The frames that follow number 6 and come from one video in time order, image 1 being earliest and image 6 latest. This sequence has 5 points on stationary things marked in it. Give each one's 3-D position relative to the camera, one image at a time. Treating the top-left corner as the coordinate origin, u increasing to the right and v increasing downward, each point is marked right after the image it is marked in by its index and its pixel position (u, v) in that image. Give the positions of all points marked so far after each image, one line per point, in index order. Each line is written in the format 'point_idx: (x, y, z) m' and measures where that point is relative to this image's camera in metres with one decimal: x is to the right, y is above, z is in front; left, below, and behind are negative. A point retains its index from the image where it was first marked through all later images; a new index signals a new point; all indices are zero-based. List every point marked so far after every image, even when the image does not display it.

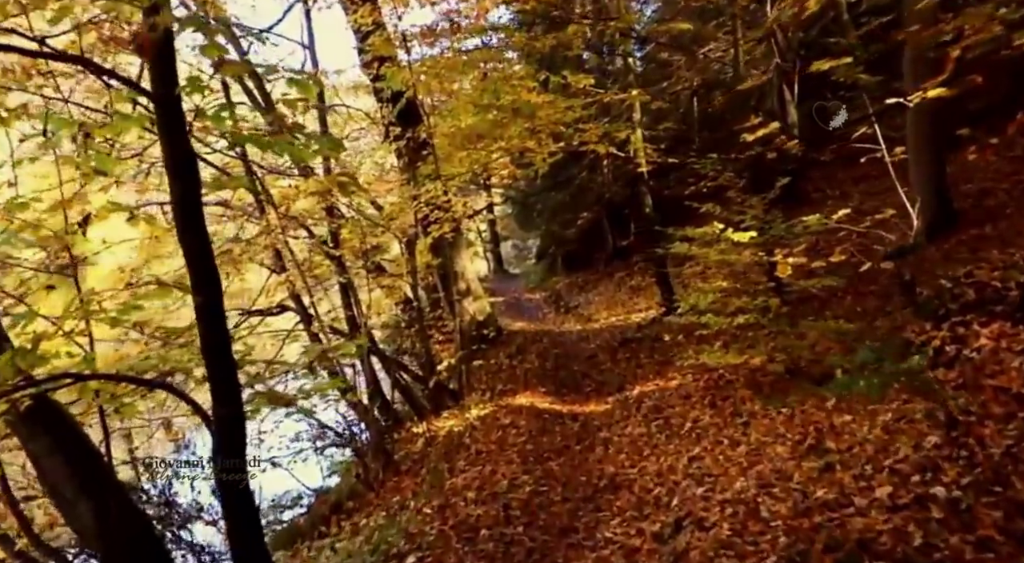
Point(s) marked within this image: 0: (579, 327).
0: (+1.5, -1.0, +18.8) m
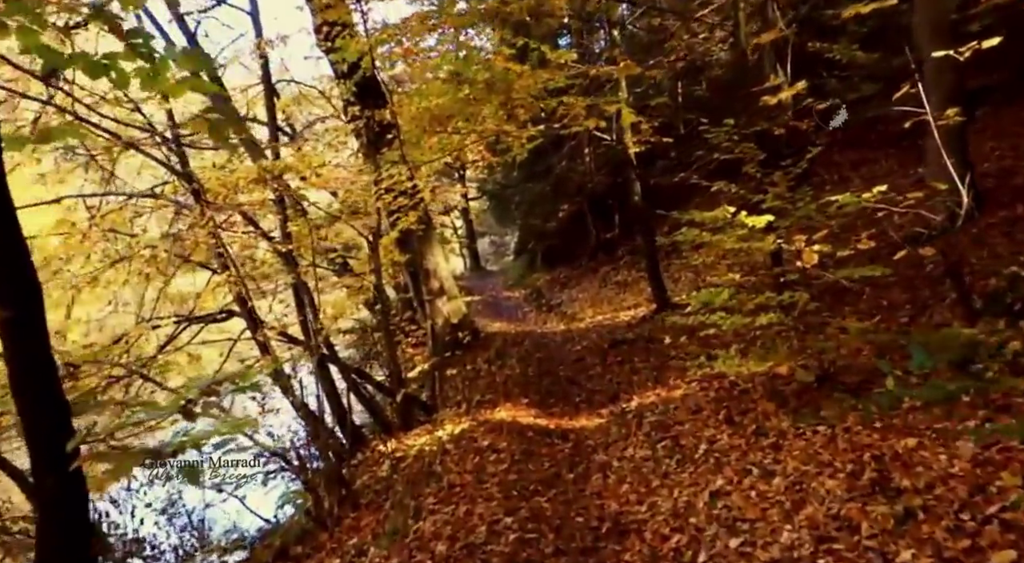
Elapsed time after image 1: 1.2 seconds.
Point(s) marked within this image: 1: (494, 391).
0: (+1.1, -1.0, +17.4) m
1: (-0.2, -1.6, +12.1) m
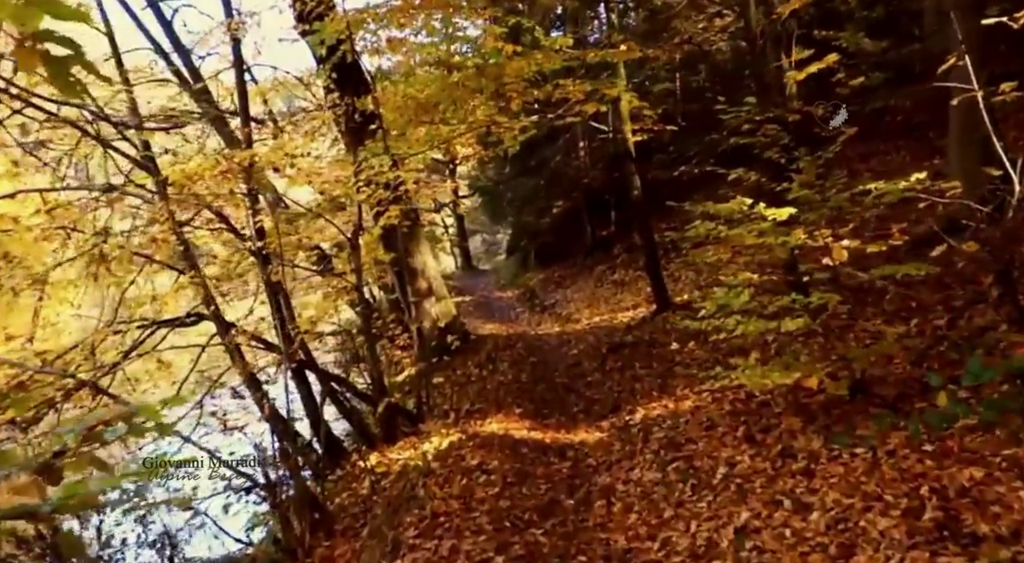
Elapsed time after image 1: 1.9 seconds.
0: (+0.9, -1.0, +16.5) m
1: (-0.3, -1.6, +11.2) m
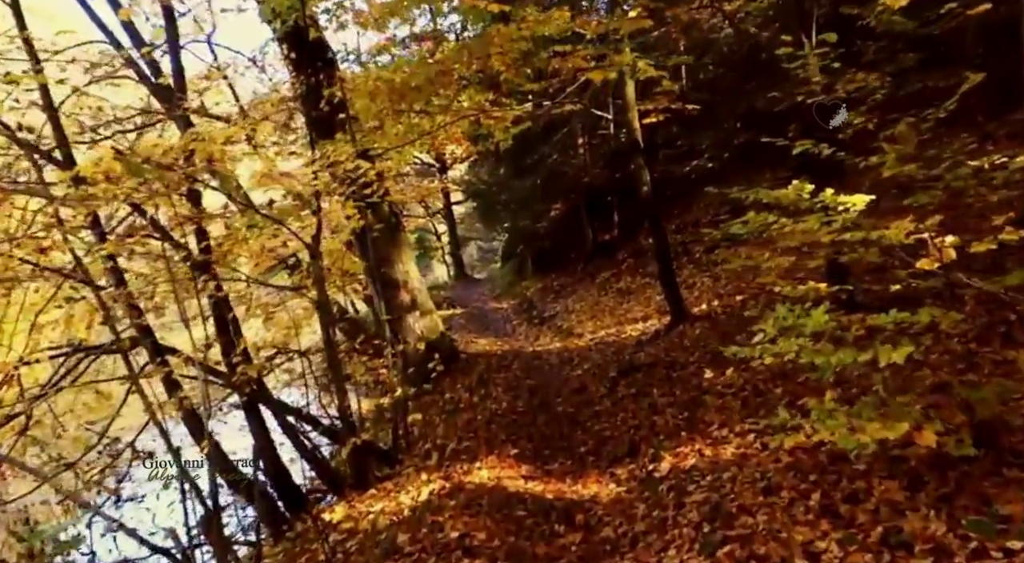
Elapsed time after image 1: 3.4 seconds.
0: (+0.8, -1.1, +14.7) m
1: (-0.4, -1.8, +9.4) m
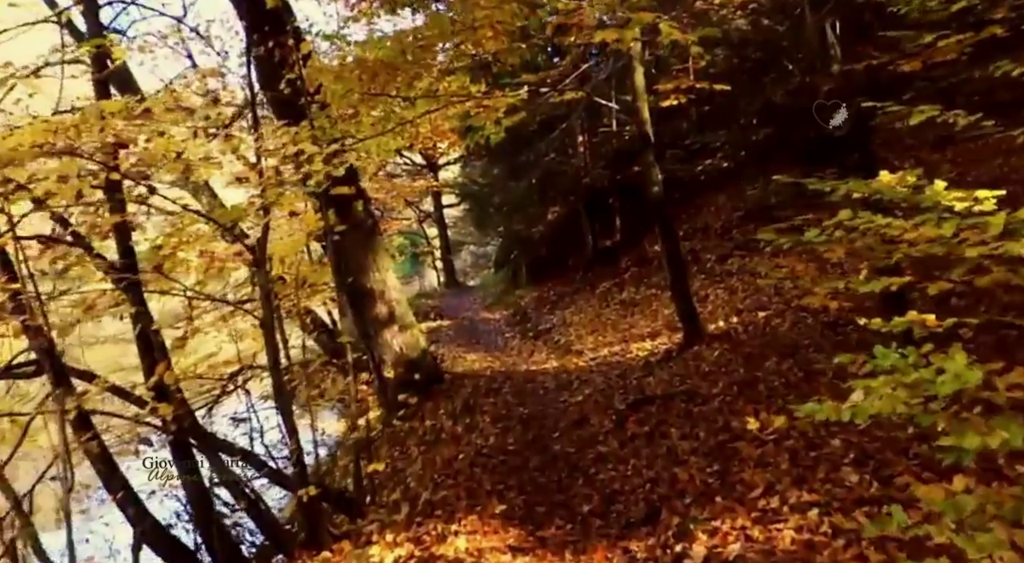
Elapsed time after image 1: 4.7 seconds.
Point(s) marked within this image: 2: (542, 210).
0: (+0.7, -1.3, +13.1) m
1: (-0.5, -1.9, +7.8) m
2: (+0.6, +1.6, +18.3) m
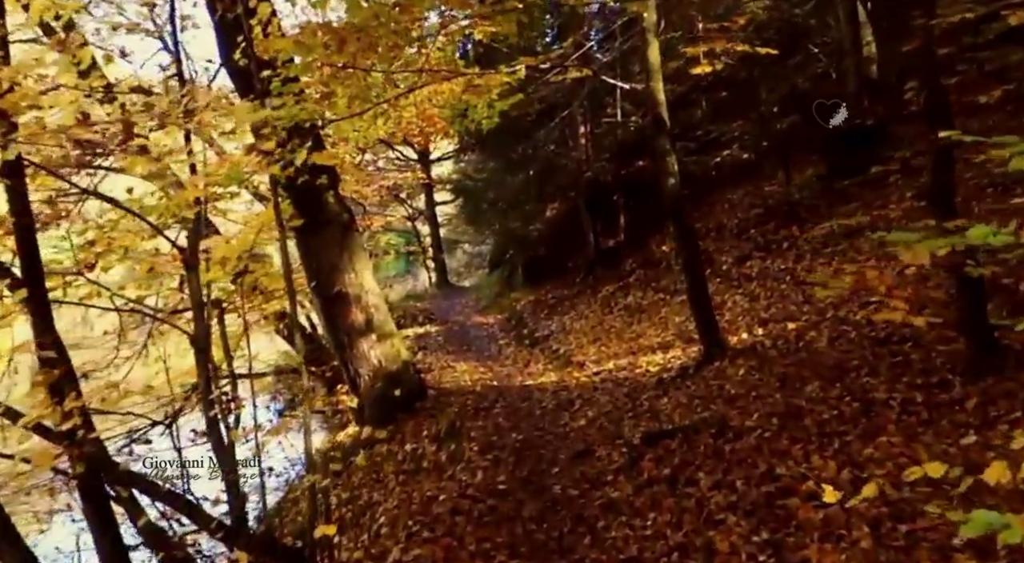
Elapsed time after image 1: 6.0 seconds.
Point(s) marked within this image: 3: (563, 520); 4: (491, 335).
0: (+0.6, -1.4, +11.7) m
1: (-0.6, -2.0, +6.4) m
2: (+0.5, +1.5, +16.9) m
3: (+0.4, -1.8, +6.2) m
4: (-0.4, -1.1, +15.9) m
